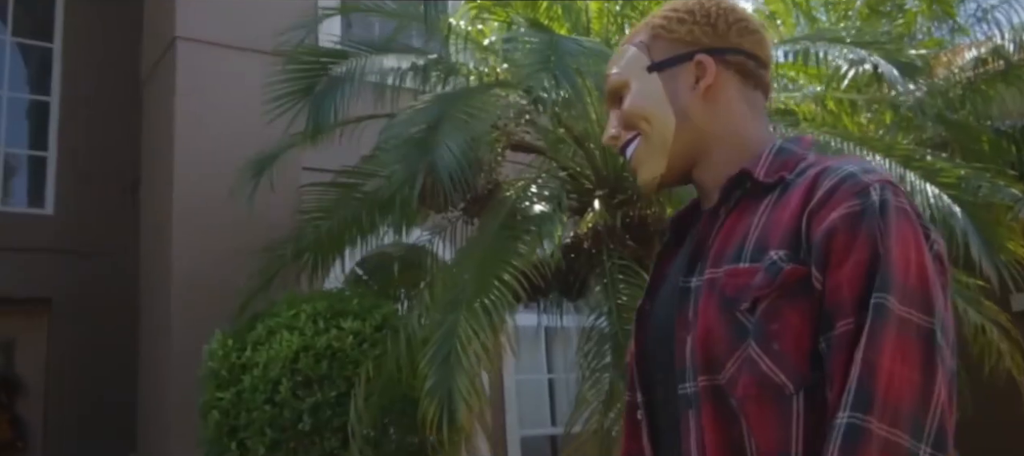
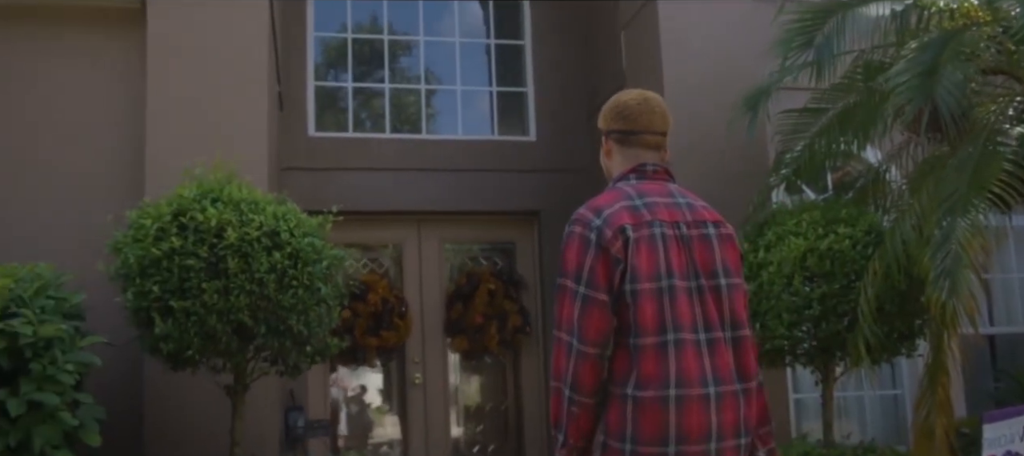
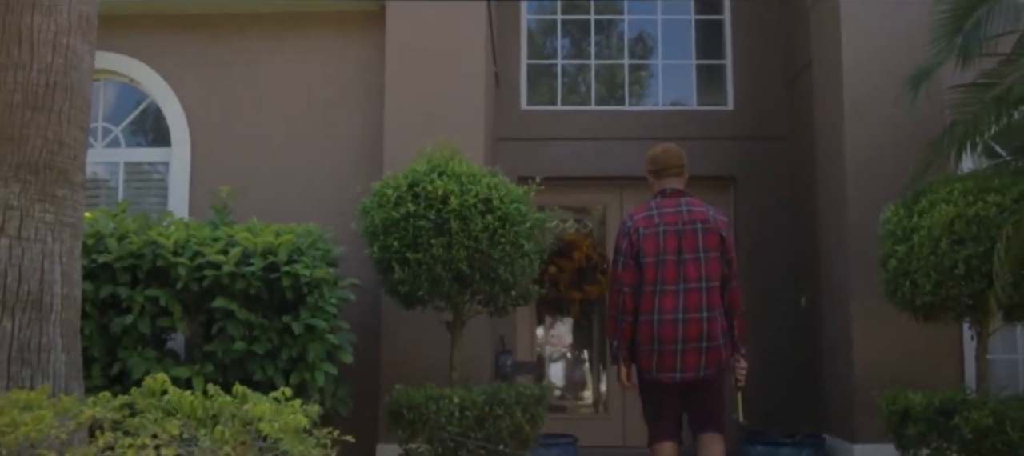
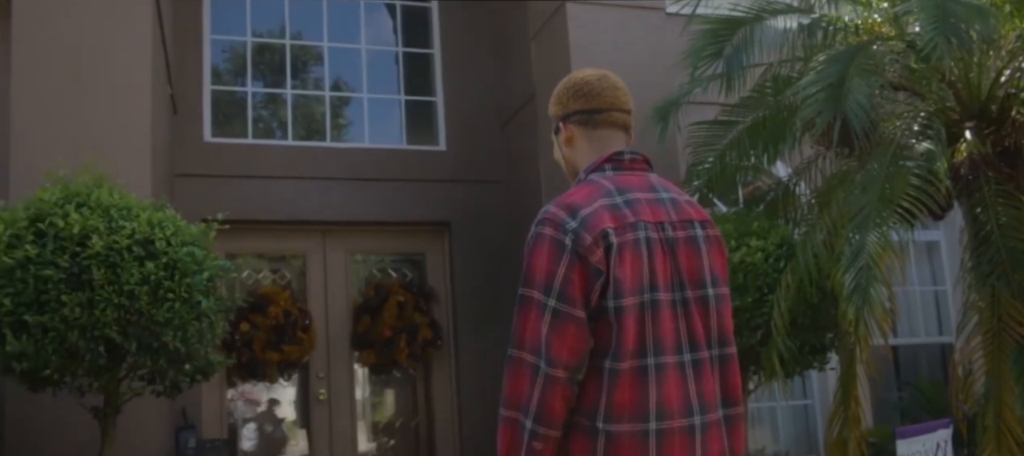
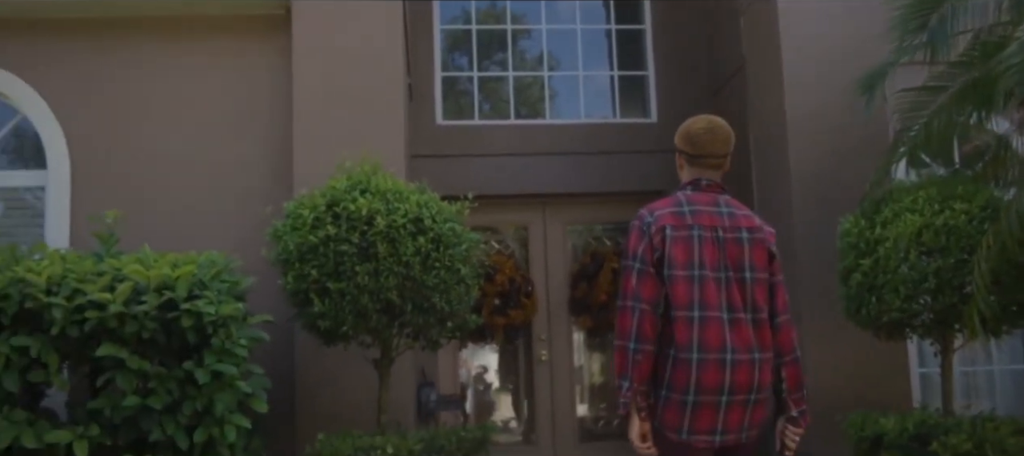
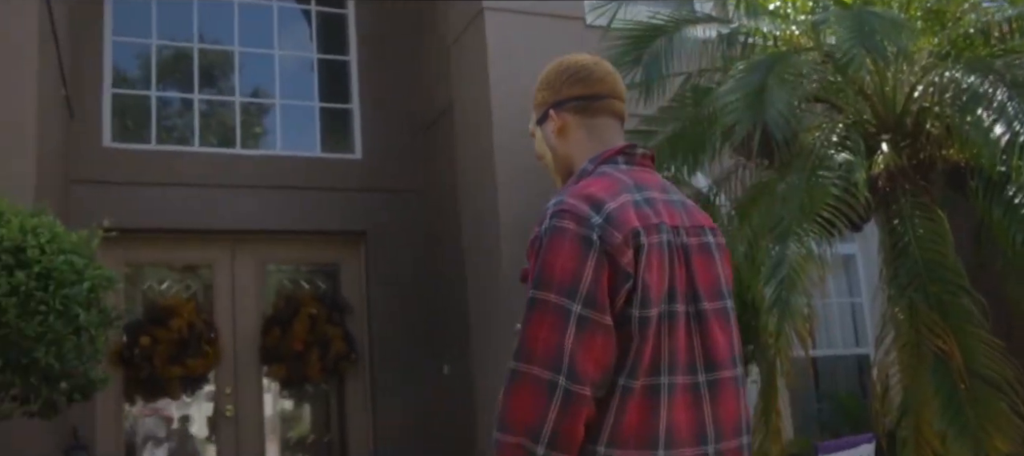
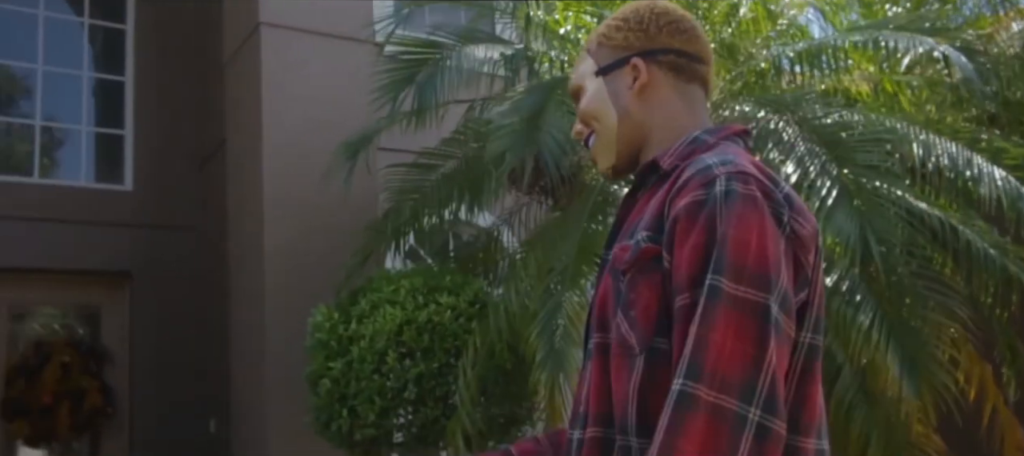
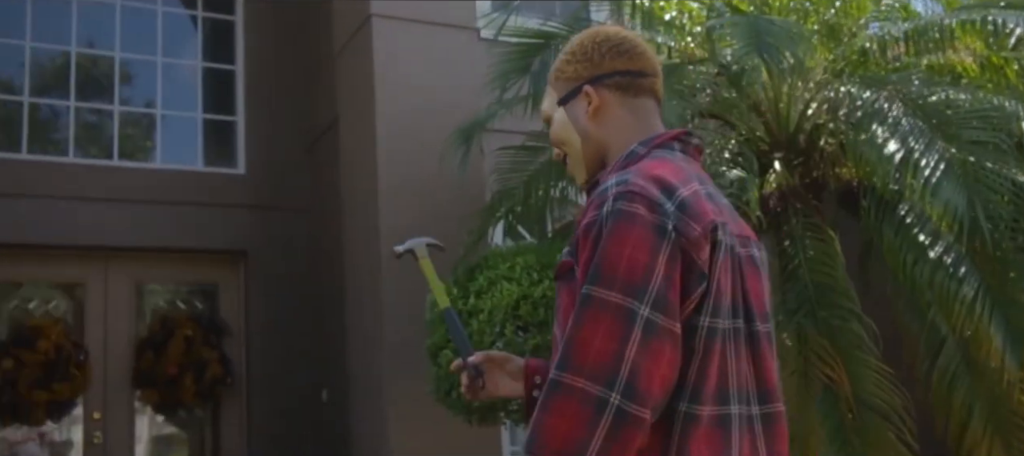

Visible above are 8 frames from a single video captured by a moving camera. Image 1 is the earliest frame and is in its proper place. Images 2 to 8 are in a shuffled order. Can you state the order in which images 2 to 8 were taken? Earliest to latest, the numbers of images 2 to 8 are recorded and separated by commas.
7, 8, 6, 4, 2, 5, 3
